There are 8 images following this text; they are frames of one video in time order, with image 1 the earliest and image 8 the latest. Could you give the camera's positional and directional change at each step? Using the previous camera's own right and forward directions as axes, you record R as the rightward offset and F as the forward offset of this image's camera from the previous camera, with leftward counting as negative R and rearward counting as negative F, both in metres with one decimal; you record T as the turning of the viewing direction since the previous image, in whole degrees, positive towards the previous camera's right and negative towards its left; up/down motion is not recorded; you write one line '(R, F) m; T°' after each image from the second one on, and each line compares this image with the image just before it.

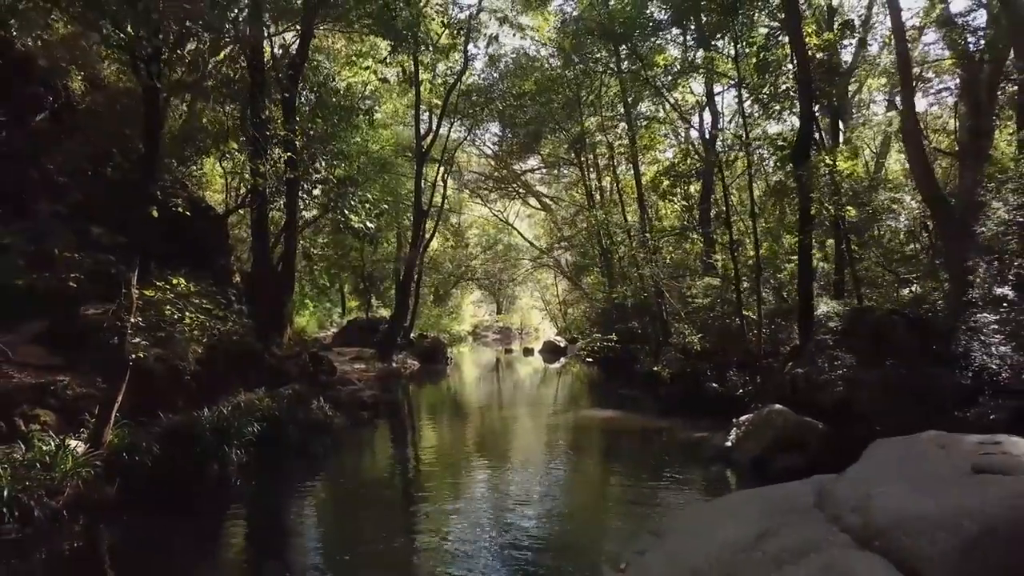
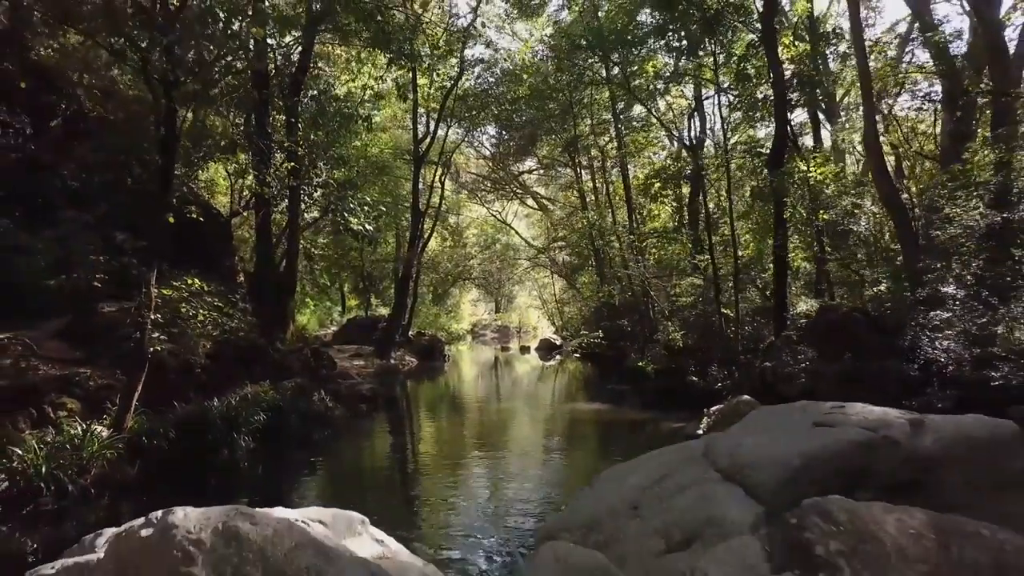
(+0.2, -0.8) m; 0°
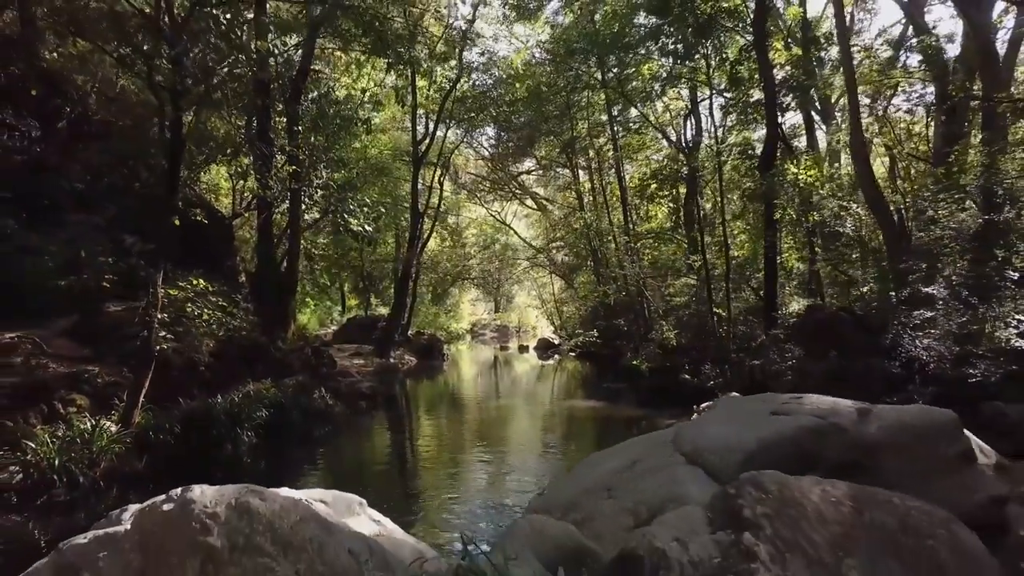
(+0.1, -0.3) m; 0°
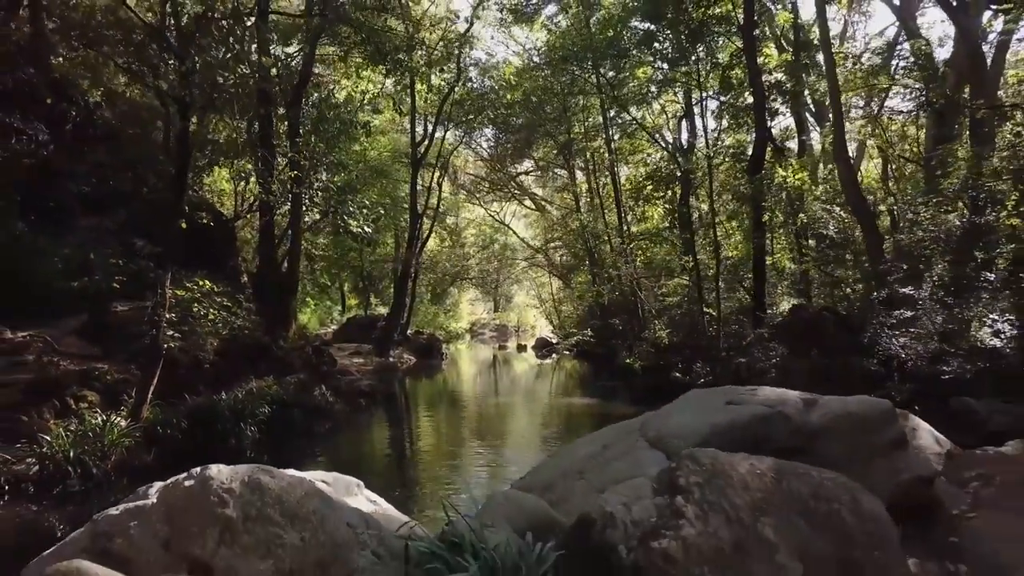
(+0.1, -0.4) m; 0°
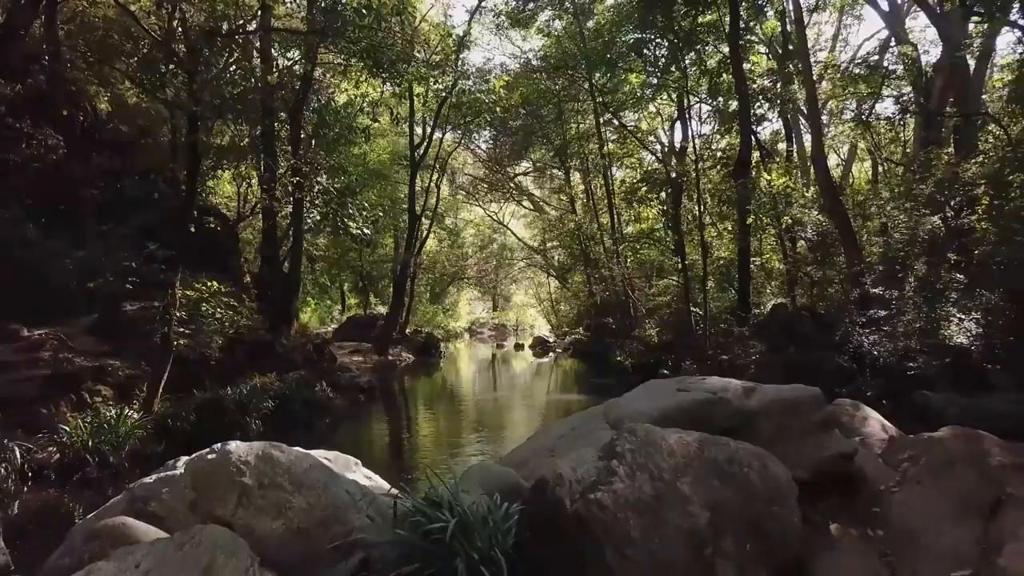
(+0.1, -0.5) m; 0°
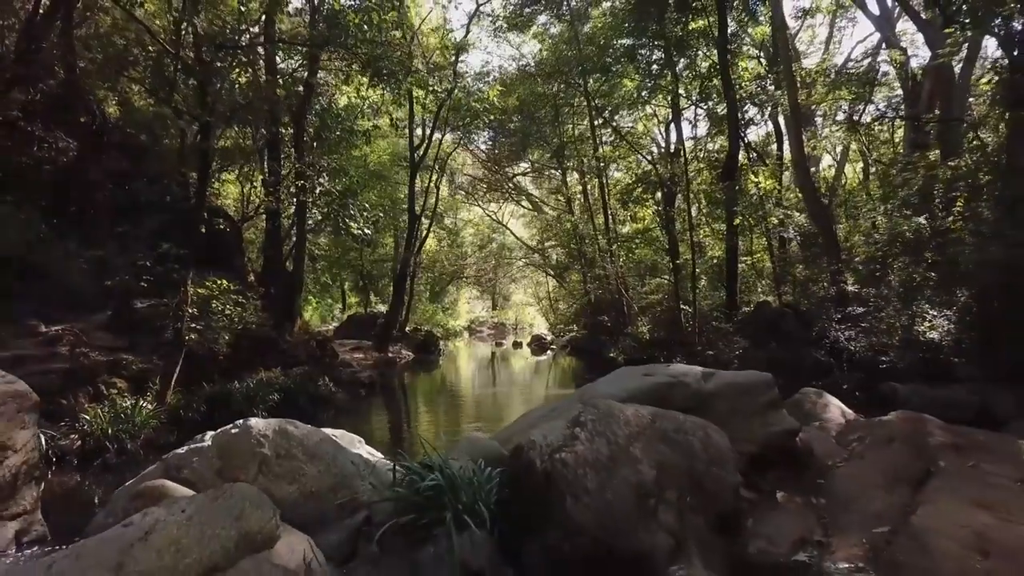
(+0.1, -0.6) m; 0°
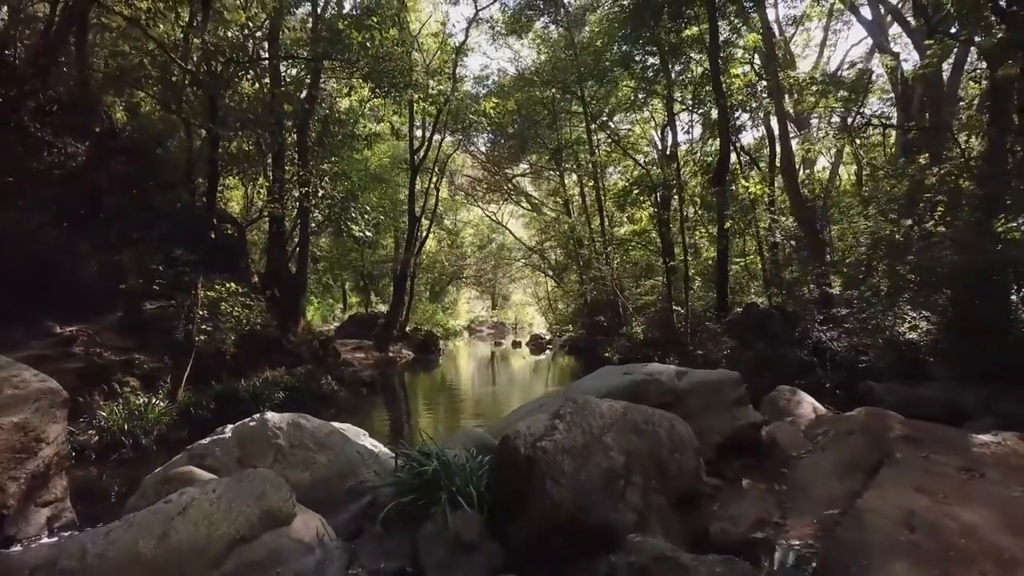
(+0.1, -0.5) m; 0°
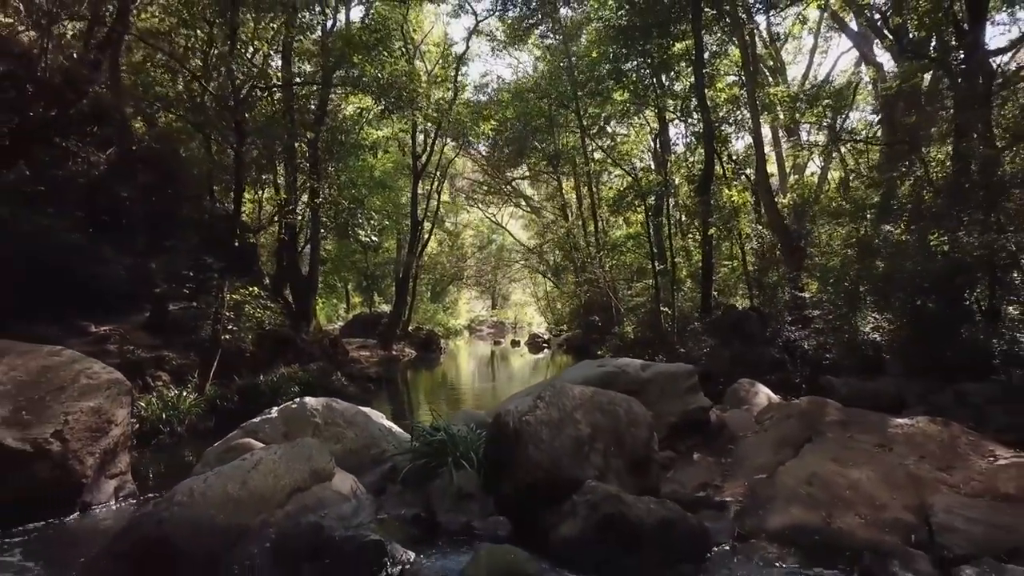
(+0.1, -1.1) m; 0°
